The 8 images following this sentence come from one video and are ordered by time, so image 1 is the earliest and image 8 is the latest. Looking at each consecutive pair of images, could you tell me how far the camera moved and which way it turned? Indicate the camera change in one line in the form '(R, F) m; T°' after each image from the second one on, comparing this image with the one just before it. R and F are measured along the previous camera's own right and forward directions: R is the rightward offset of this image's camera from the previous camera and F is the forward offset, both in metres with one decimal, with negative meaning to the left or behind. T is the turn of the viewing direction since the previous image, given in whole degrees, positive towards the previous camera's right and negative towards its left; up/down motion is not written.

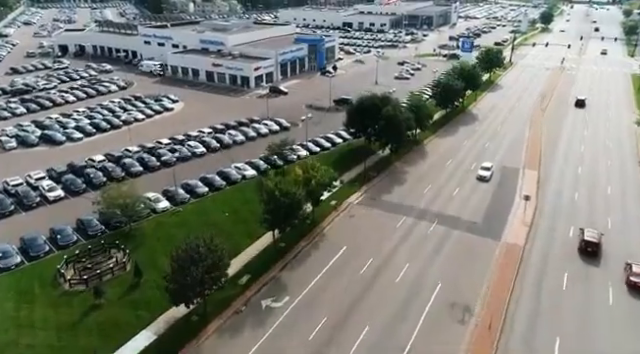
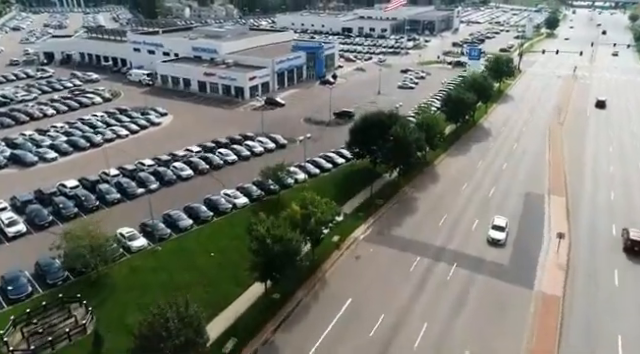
(-0.1, +4.8) m; 0°
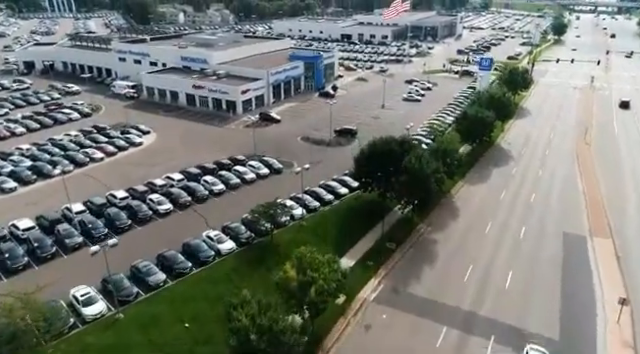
(-0.1, +6.0) m; 0°
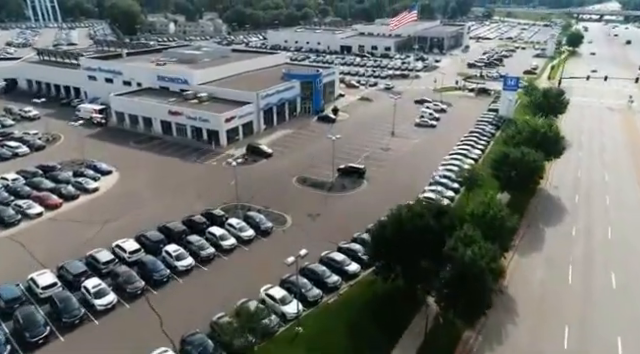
(-0.2, +10.4) m; 0°
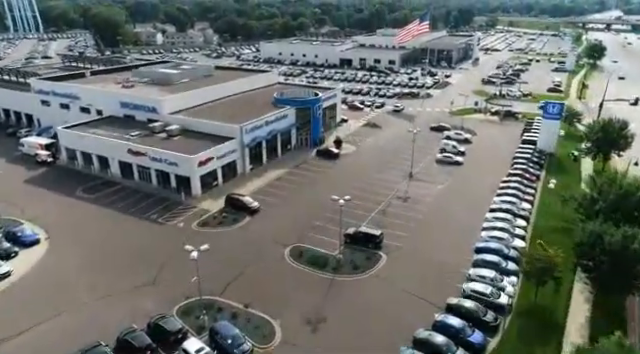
(-0.3, +11.9) m; 0°
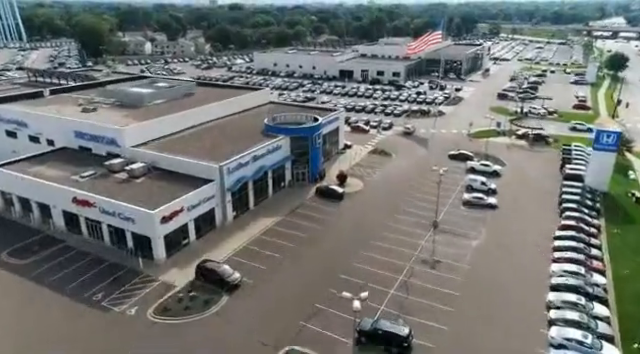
(-0.3, +9.9) m; 0°
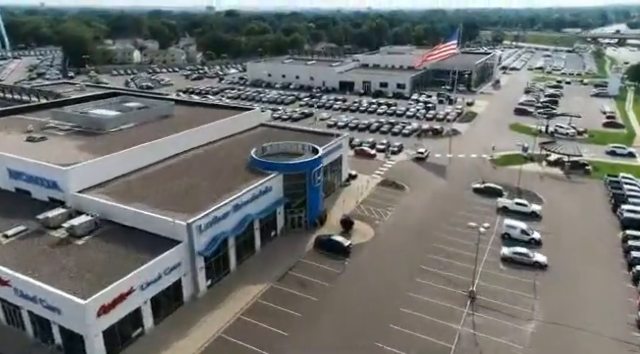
(-0.2, +9.0) m; 0°
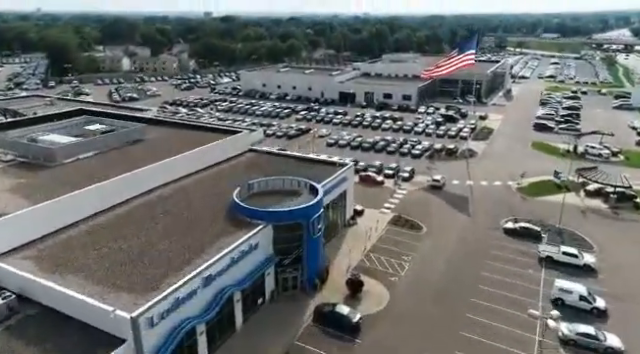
(-0.1, +8.1) m; 0°
